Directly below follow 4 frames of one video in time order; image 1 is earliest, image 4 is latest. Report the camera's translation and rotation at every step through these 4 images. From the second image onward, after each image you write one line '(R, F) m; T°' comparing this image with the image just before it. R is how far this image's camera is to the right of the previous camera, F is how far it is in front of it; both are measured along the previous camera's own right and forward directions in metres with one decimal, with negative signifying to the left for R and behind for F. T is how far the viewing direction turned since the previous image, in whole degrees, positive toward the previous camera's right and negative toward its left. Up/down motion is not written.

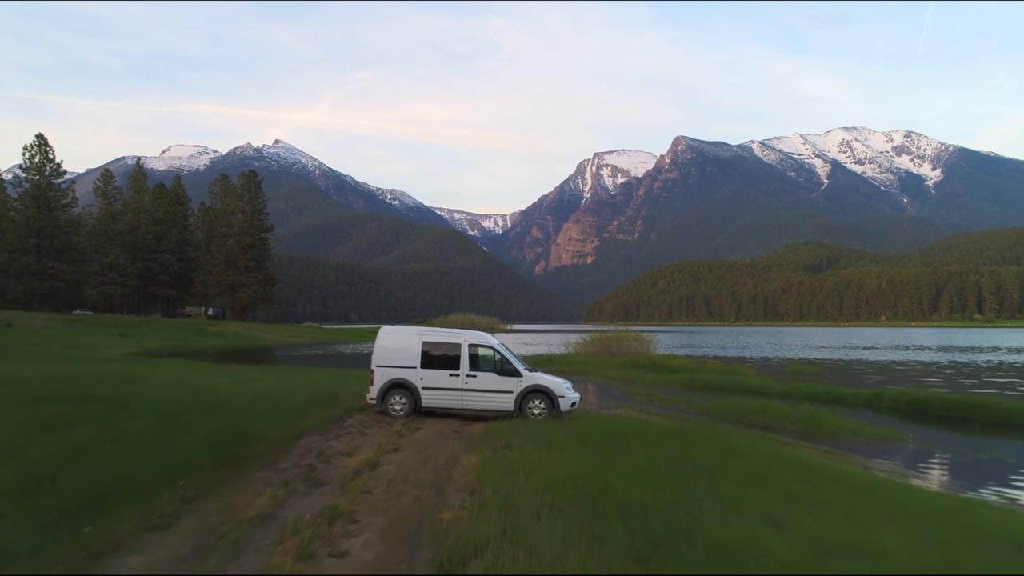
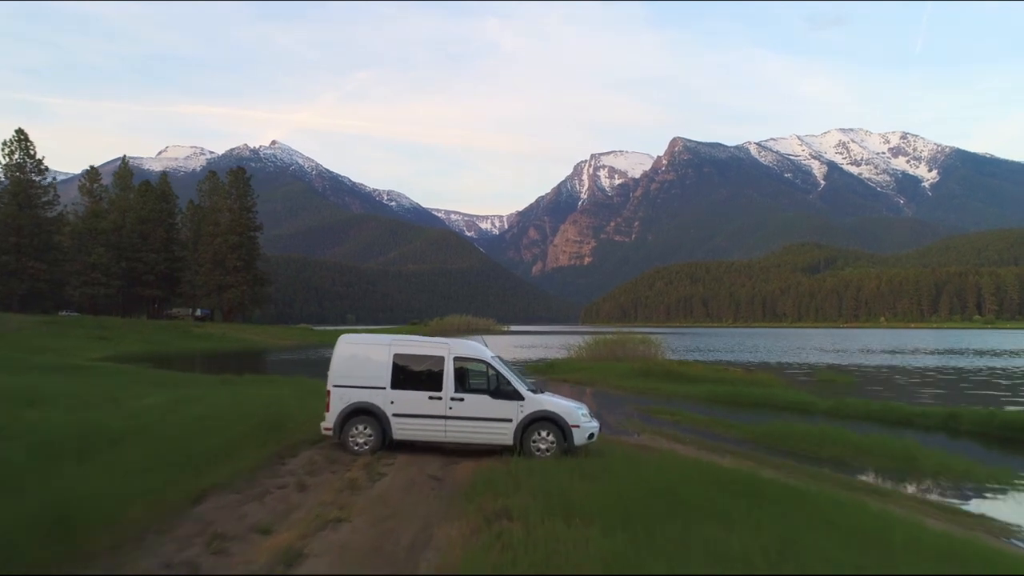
(0.0, +1.2) m; 0°
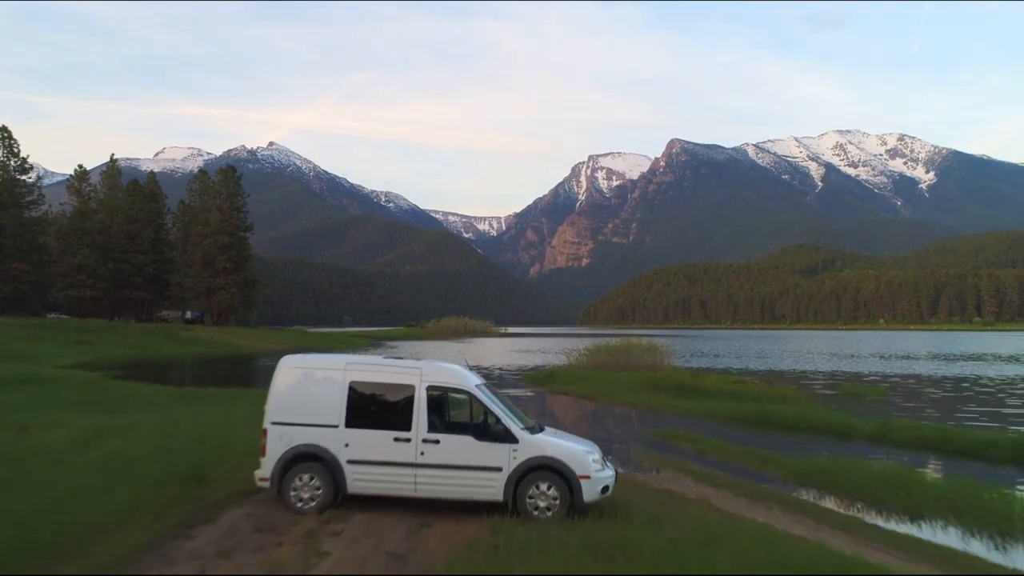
(0.0, +0.9) m; 0°
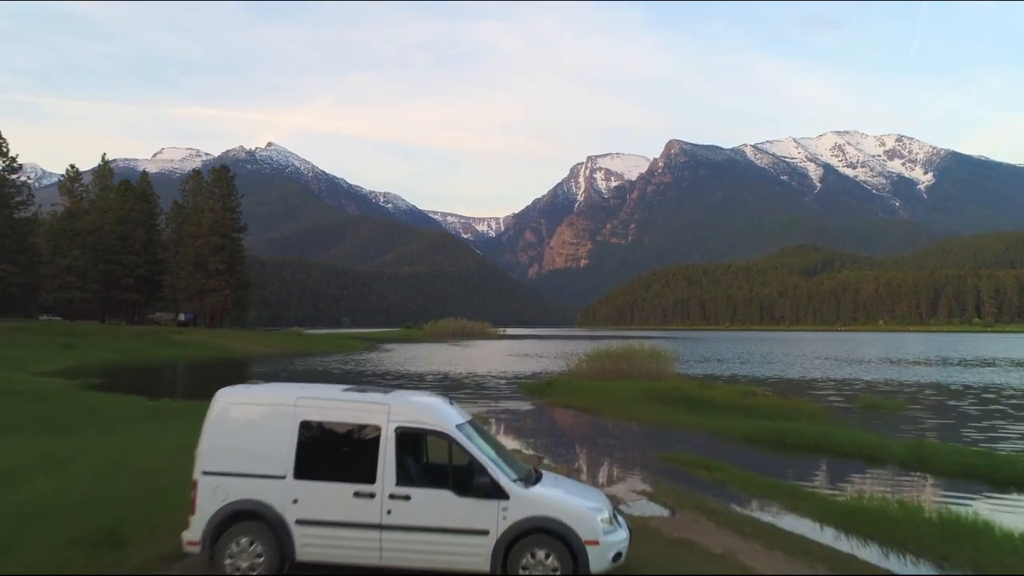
(0.0, +0.6) m; 0°
